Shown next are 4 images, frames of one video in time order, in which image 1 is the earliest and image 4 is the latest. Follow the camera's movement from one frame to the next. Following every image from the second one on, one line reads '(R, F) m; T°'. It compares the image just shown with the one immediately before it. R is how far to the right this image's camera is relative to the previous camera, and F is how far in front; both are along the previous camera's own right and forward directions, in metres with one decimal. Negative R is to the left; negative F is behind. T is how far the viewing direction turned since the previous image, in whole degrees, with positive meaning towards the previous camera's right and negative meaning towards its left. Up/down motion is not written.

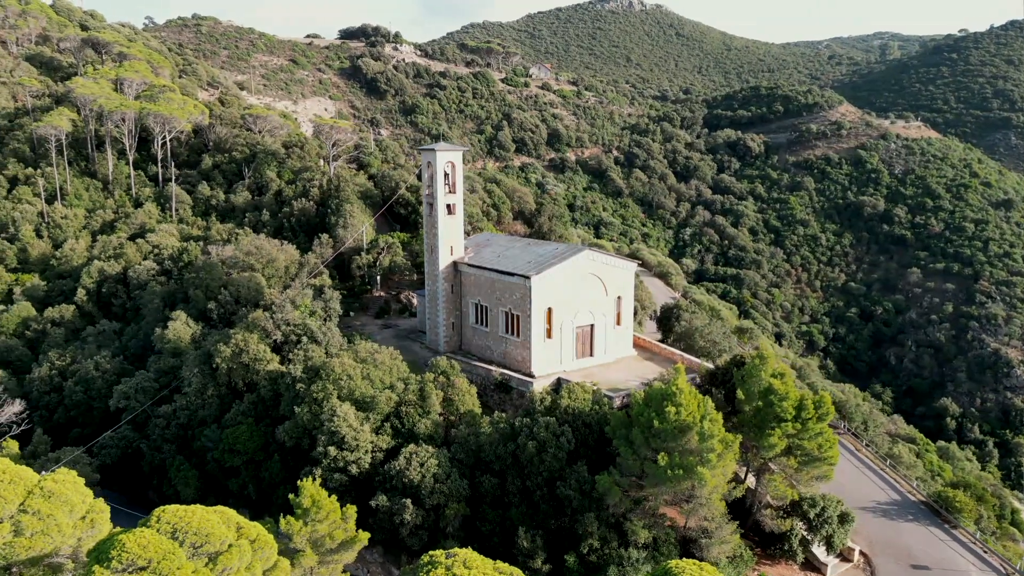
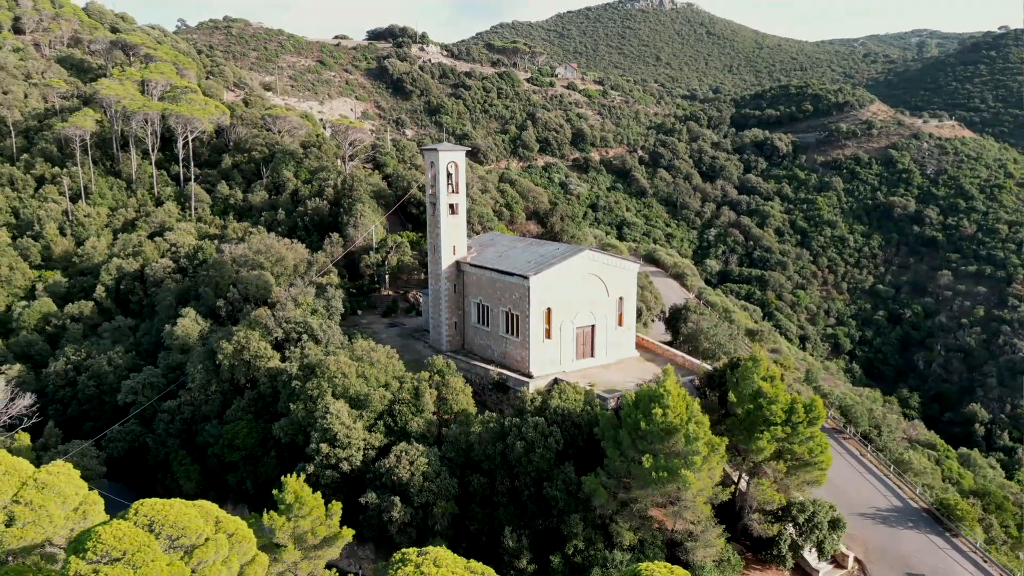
(+1.0, 0.0) m; -2°
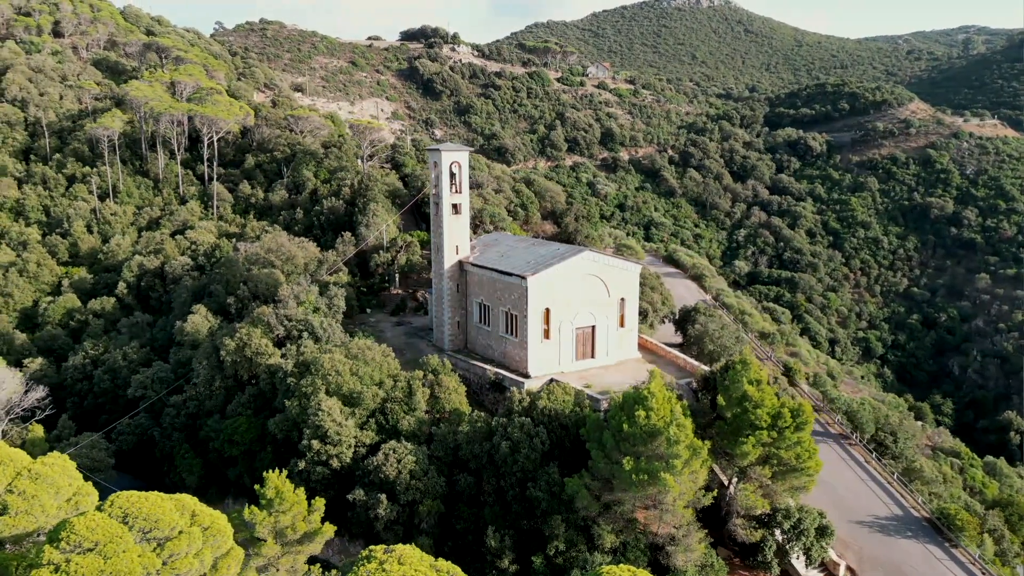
(+1.2, 0.0) m; -3°
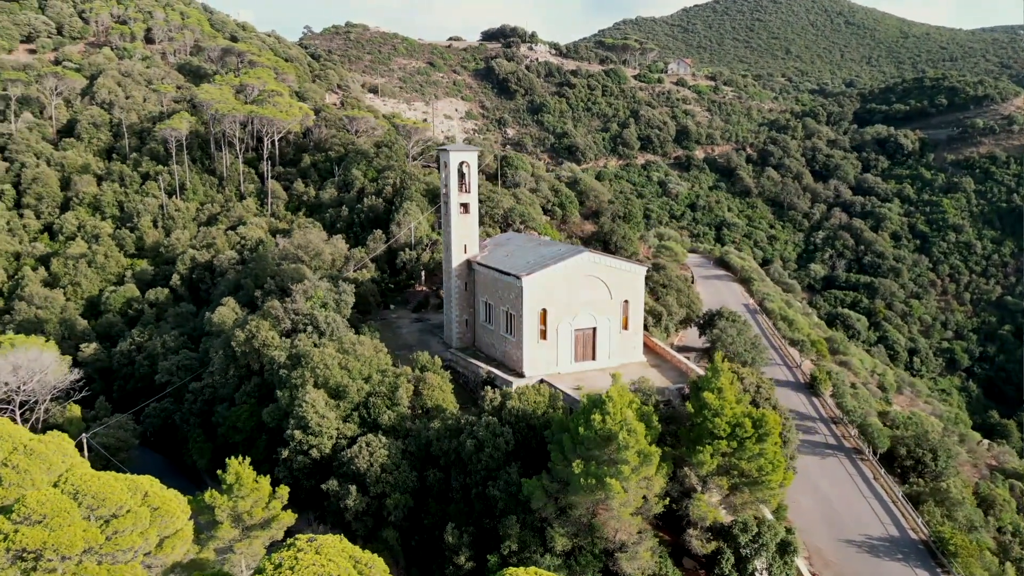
(+3.0, +0.1) m; -7°
